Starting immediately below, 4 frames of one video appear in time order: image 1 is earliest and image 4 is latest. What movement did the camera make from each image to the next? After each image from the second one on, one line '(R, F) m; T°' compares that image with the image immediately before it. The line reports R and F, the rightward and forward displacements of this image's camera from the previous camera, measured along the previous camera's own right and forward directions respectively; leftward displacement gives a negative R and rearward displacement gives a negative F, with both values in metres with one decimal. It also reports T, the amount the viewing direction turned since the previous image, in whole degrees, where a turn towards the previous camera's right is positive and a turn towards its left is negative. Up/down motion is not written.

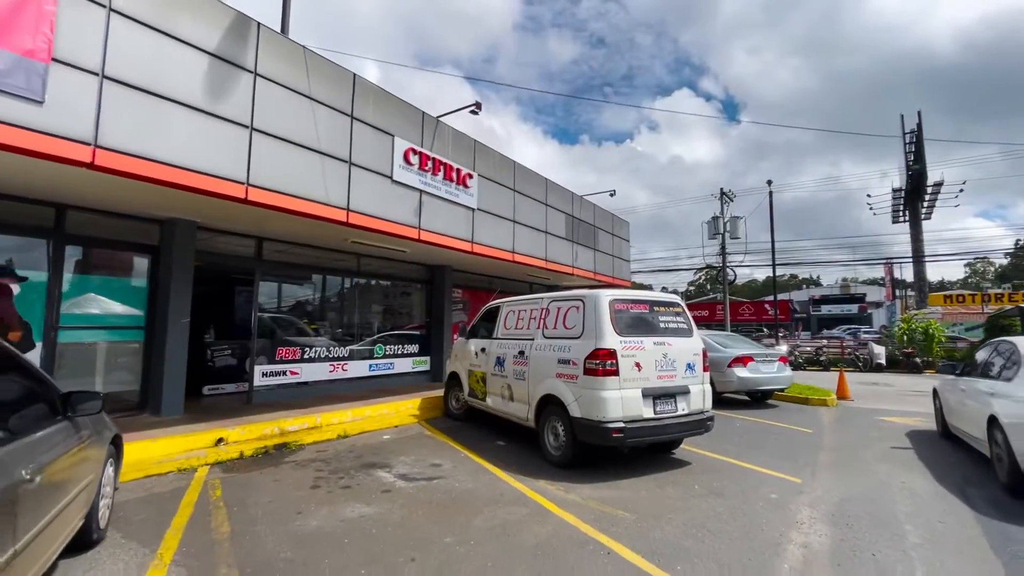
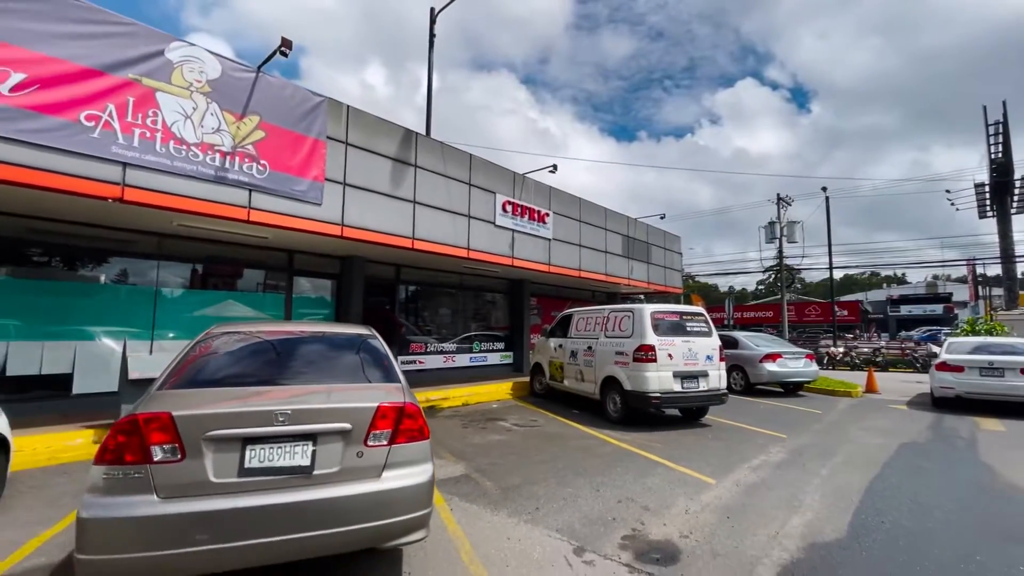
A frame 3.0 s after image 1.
(-0.3, -3.1) m; -7°
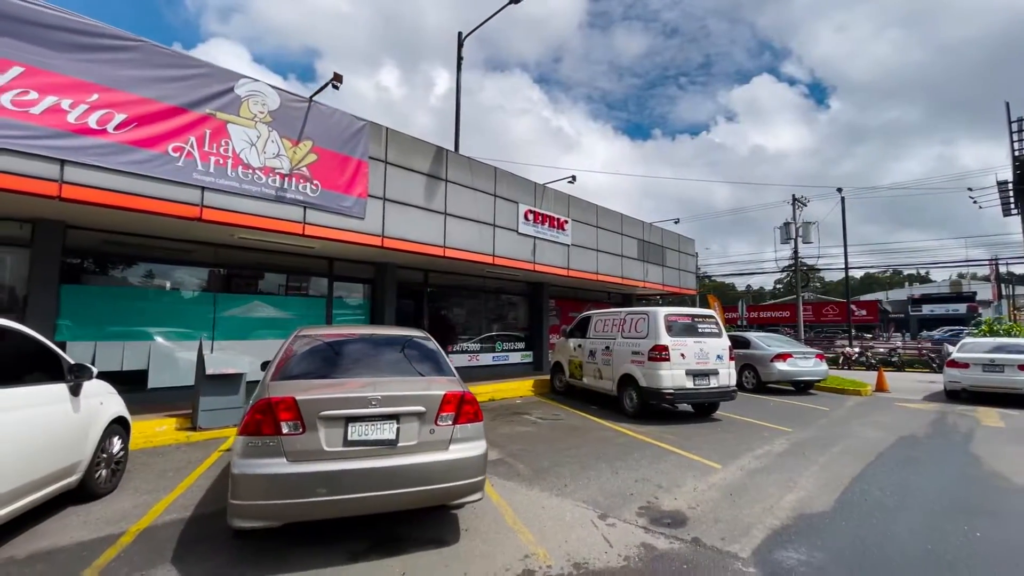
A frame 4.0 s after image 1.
(-0.2, -0.8) m; -2°
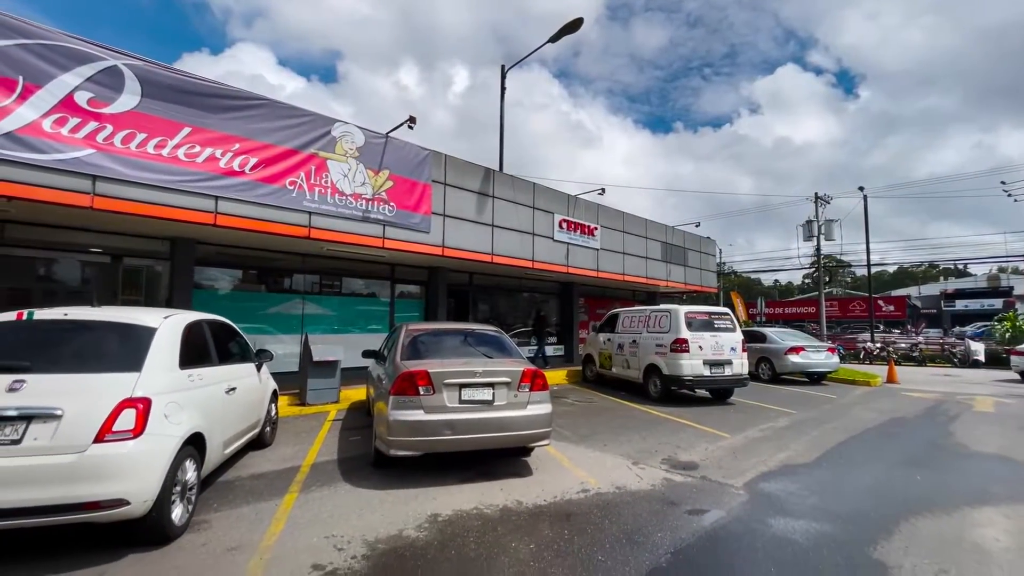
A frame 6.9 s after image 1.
(-0.4, -1.6) m; -3°
